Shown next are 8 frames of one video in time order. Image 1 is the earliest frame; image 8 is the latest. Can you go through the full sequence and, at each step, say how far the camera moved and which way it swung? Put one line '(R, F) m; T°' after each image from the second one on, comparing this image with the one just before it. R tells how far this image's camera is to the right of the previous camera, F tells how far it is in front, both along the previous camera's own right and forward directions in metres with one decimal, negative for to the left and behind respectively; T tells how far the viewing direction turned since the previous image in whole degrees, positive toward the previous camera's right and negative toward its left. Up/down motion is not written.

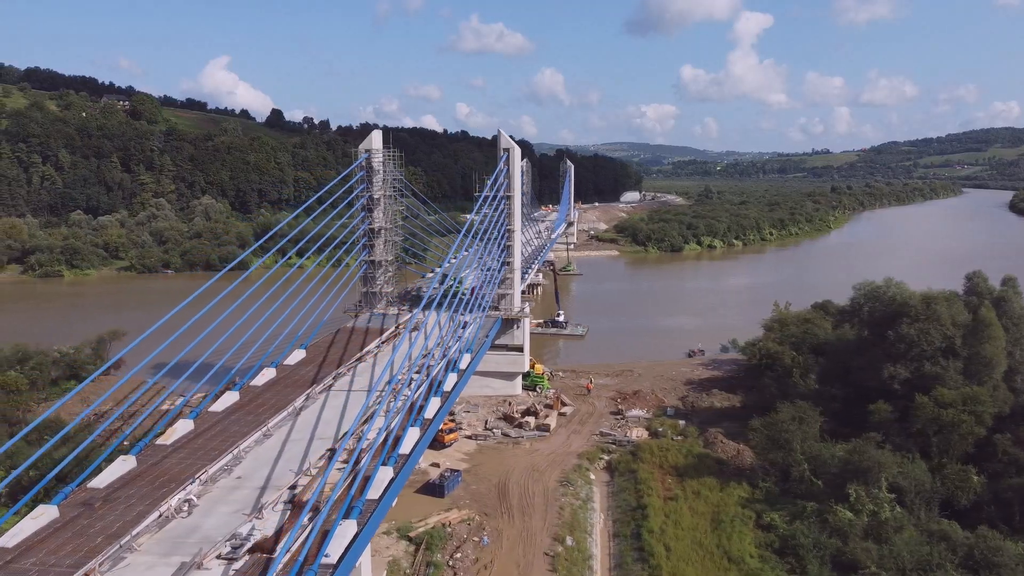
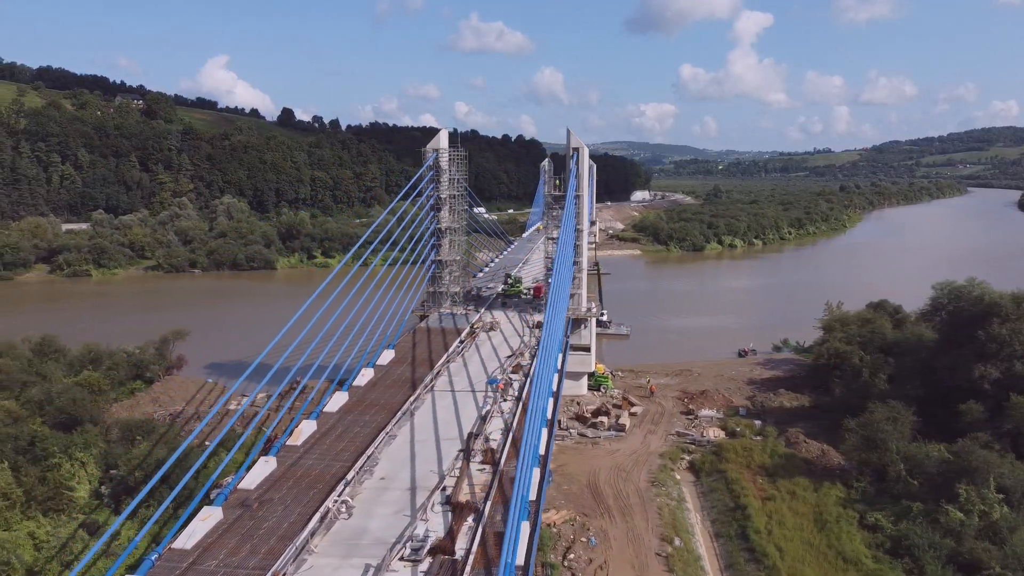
(-1.1, 0.0) m; 0°
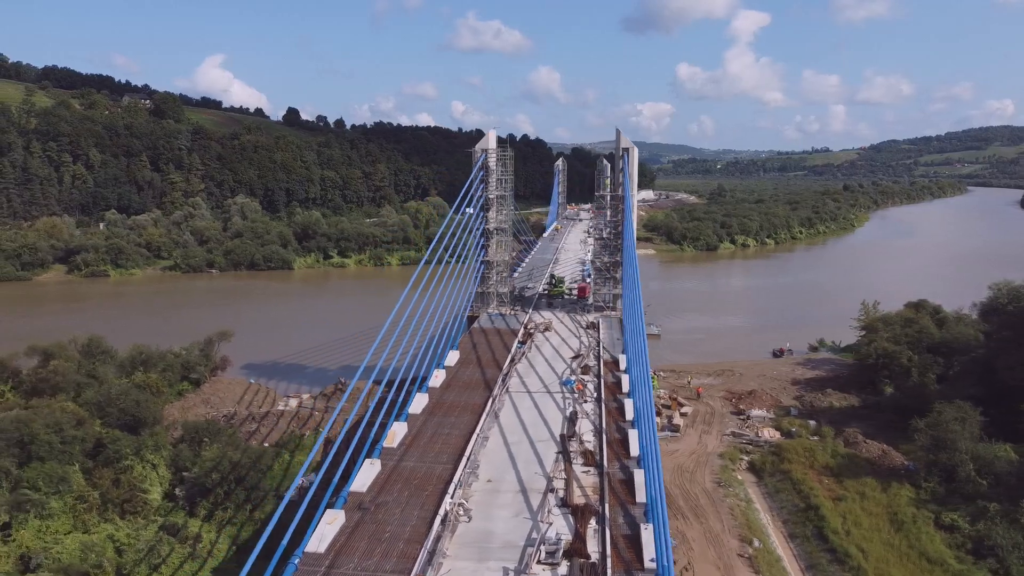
(-0.8, 0.0) m; 0°
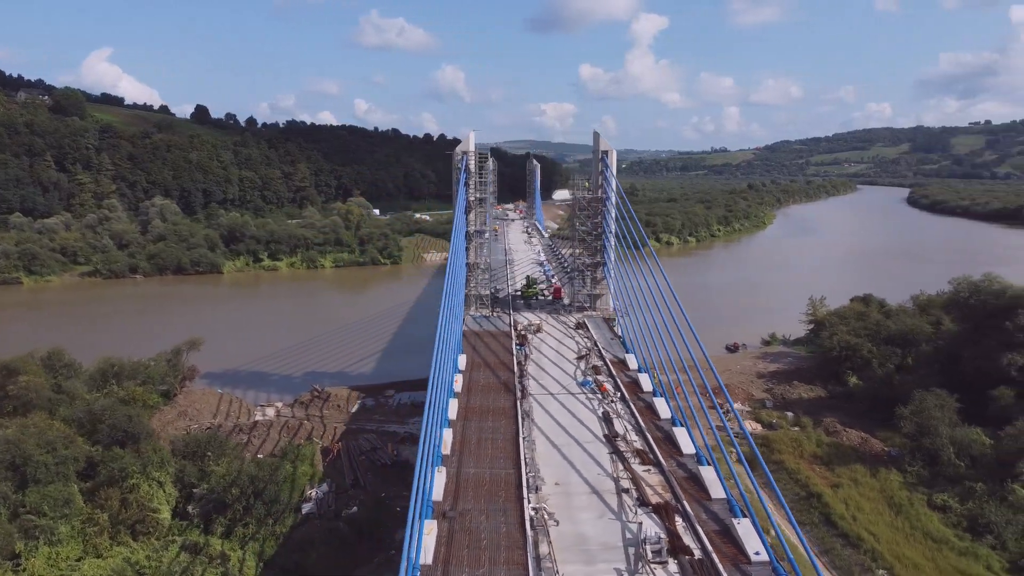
(-1.2, 0.0) m; +7°
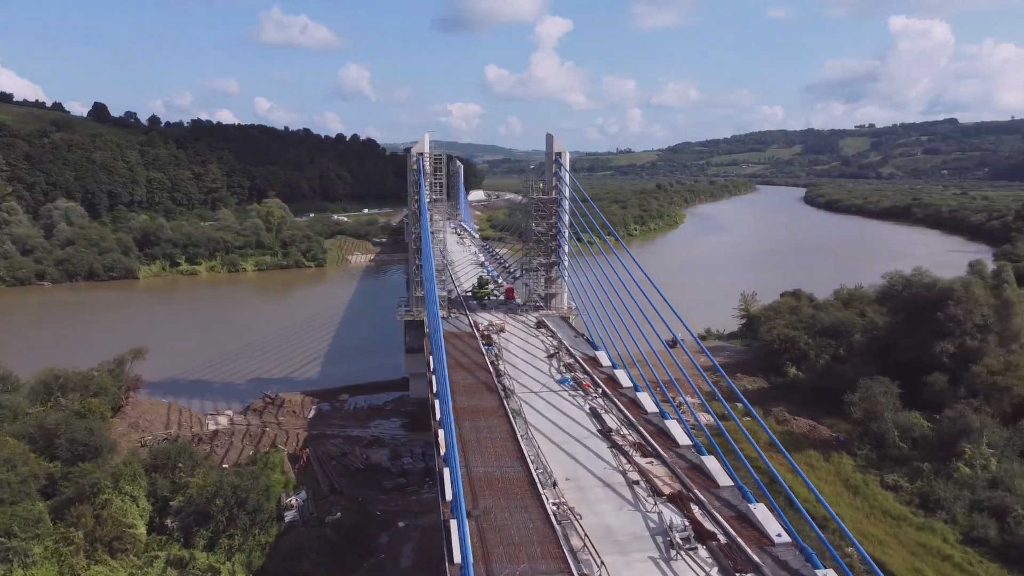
(-0.8, -0.1) m; +6°
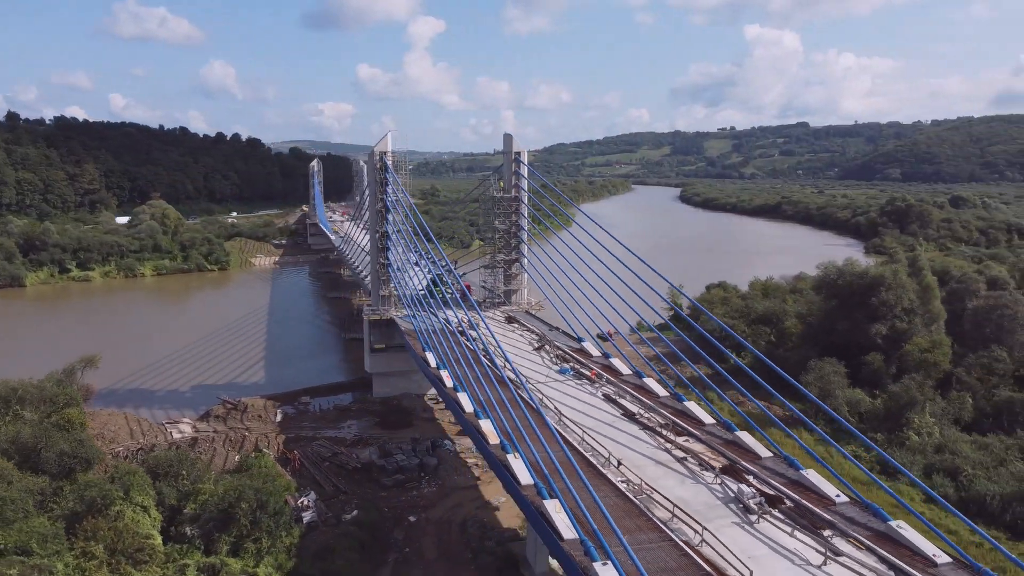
(-1.4, -0.2) m; +9°
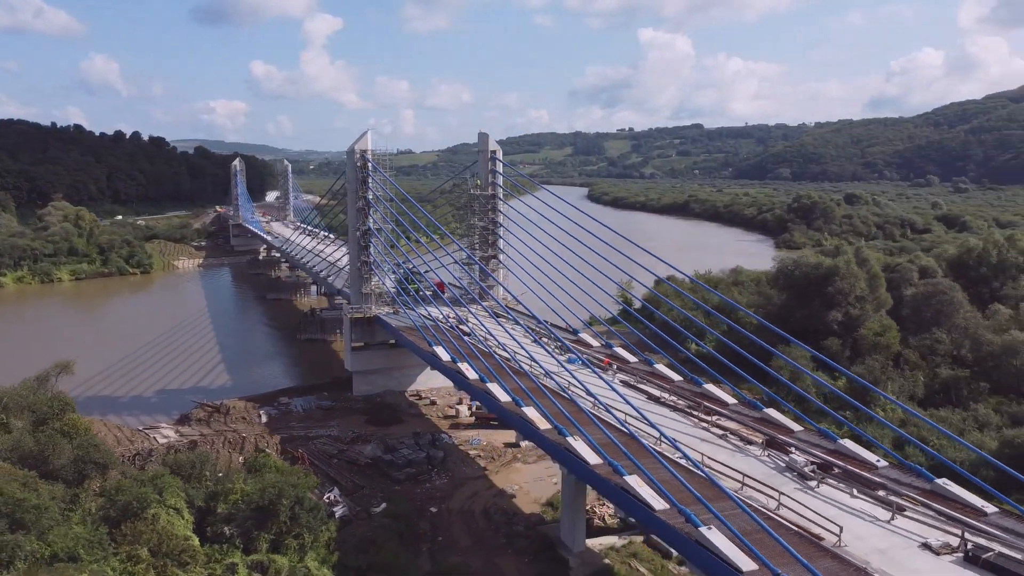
(-1.3, -0.2) m; +7°
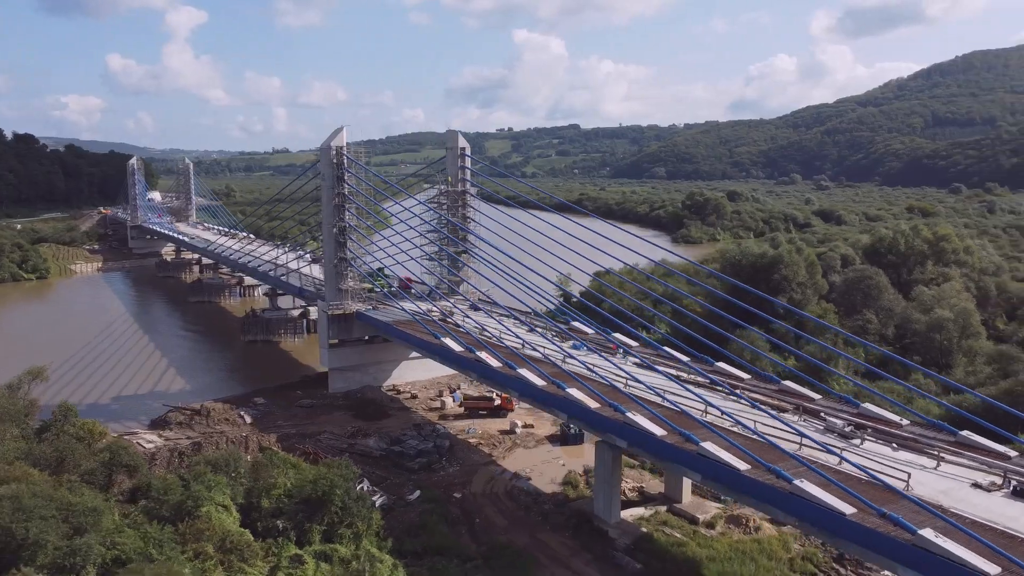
(-1.6, -0.3) m; +8°
